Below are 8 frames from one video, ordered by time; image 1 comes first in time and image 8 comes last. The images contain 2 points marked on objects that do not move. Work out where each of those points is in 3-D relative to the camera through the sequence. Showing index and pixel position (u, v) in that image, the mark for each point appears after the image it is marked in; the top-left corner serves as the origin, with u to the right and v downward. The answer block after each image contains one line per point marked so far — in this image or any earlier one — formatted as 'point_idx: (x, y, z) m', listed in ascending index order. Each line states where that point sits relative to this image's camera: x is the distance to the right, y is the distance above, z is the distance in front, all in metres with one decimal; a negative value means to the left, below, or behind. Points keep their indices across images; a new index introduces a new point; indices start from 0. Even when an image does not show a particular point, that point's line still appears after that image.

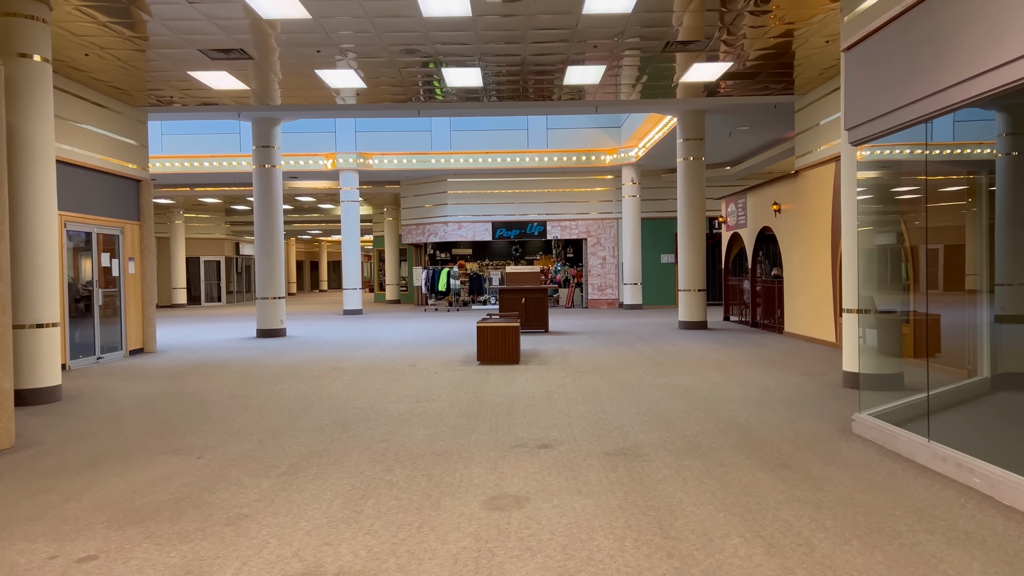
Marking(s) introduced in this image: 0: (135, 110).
0: (-5.5, +2.6, +12.2) m
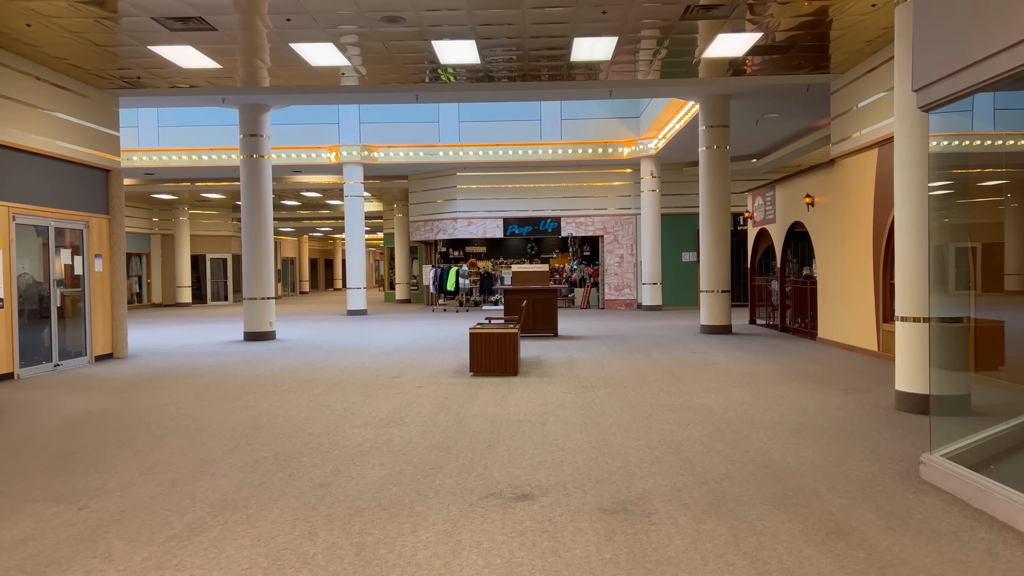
0: (-5.4, +2.6, +11.2) m
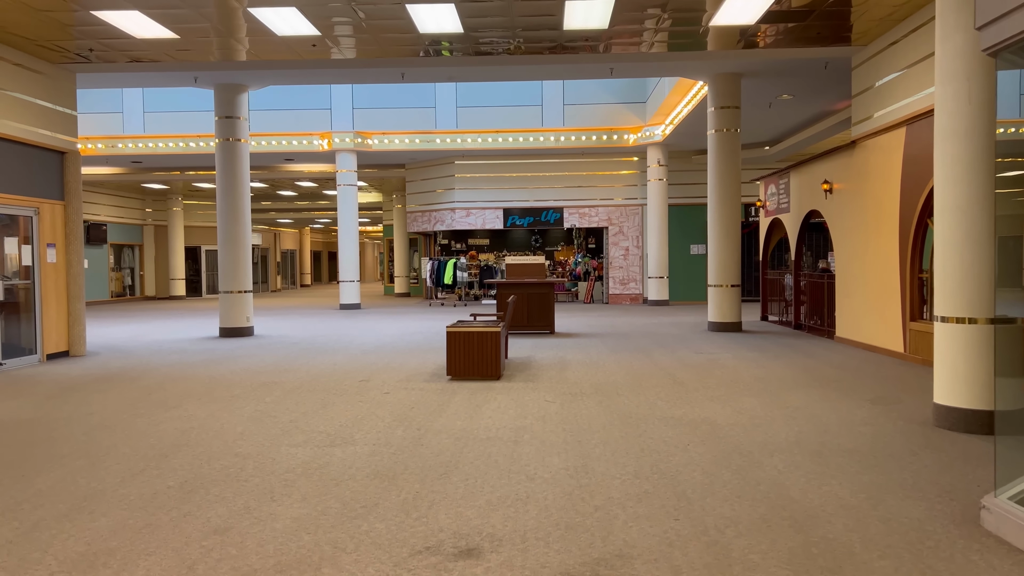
0: (-5.6, +2.7, +10.3) m
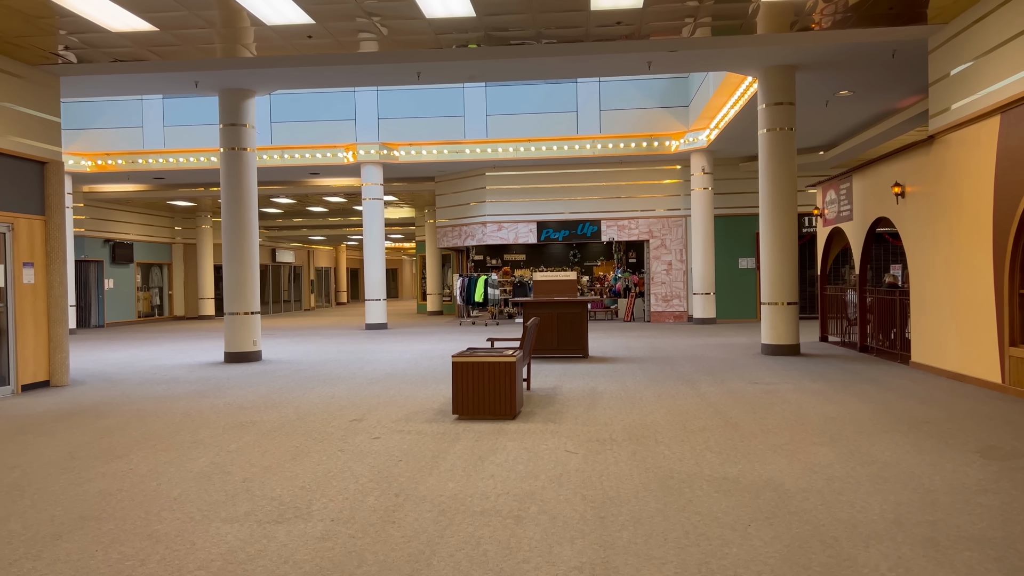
0: (-5.3, +2.4, +9.4) m
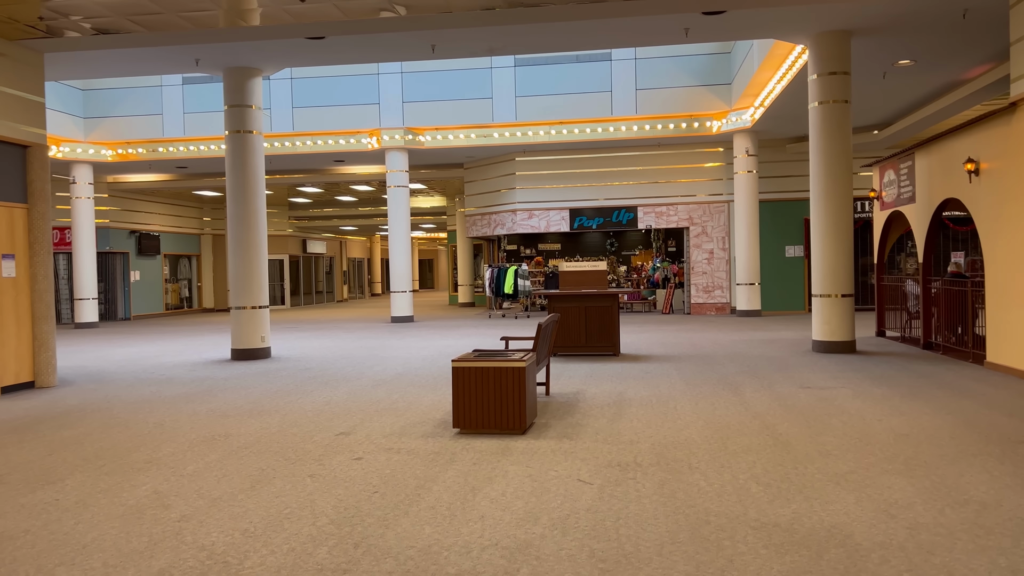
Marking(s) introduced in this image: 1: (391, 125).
0: (-5.1, +2.5, +8.7) m
1: (-2.6, +3.5, +17.8) m
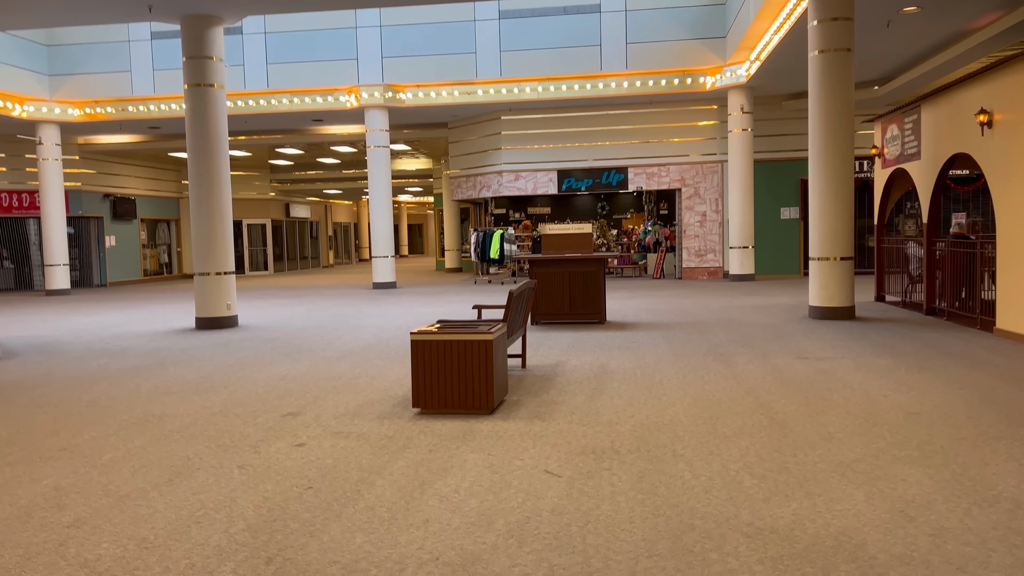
0: (-5.3, +2.8, +8.0) m
1: (-2.9, +4.2, +17.0) m
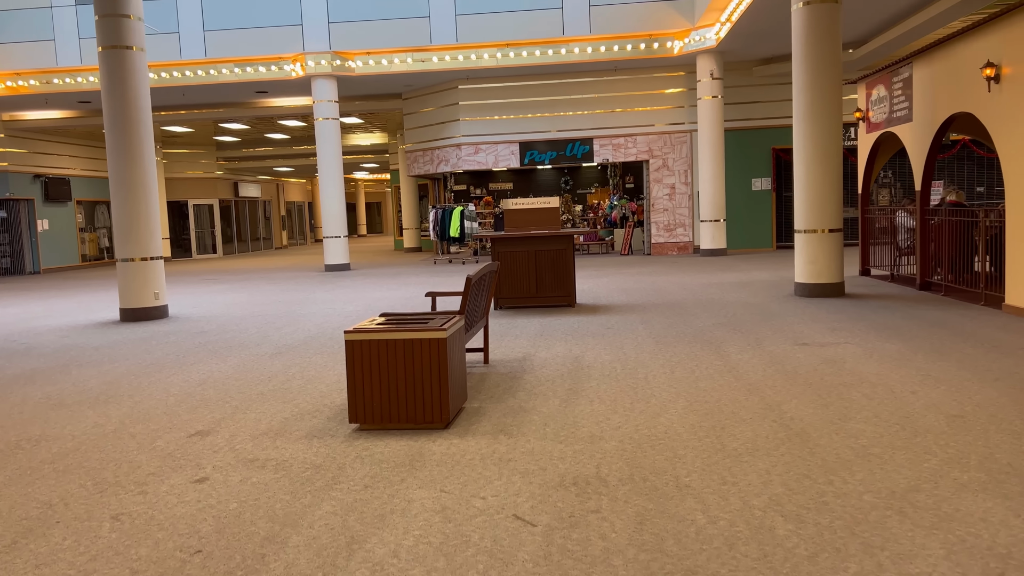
0: (-5.7, +2.9, +6.7) m
1: (-3.7, +4.6, +15.8) m
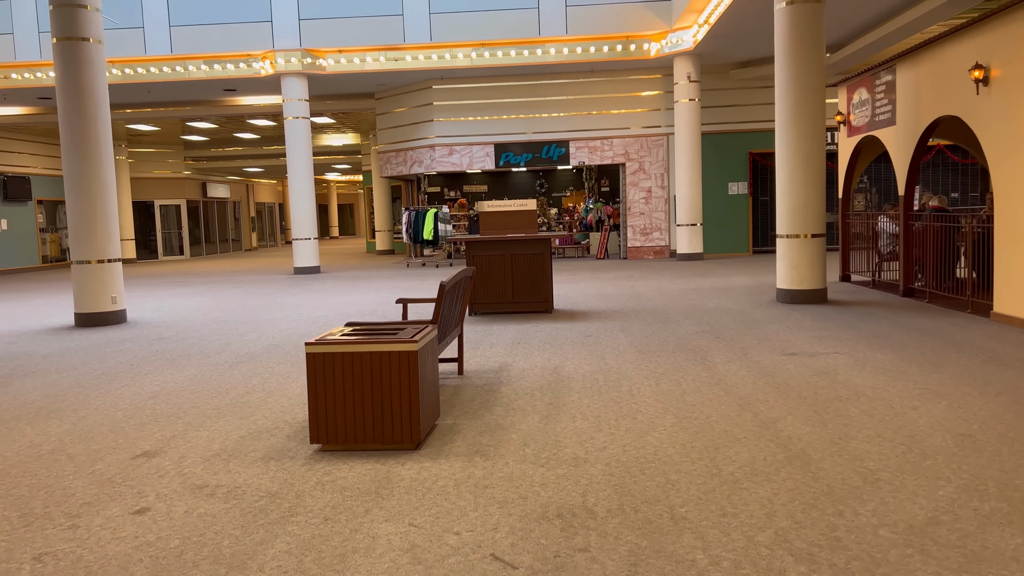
0: (-5.9, +2.9, +6.3) m
1: (-4.2, +4.5, +15.4) m
